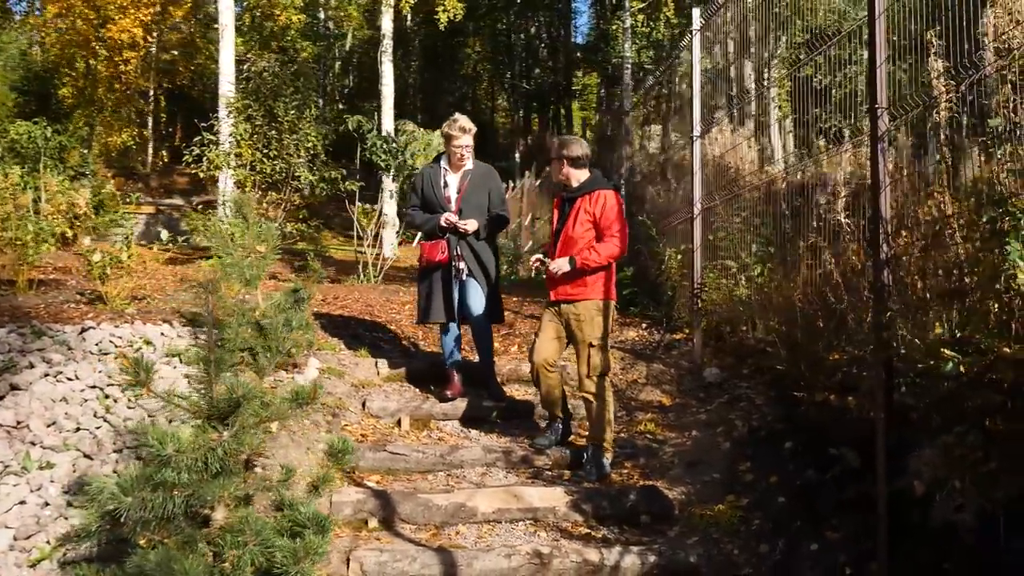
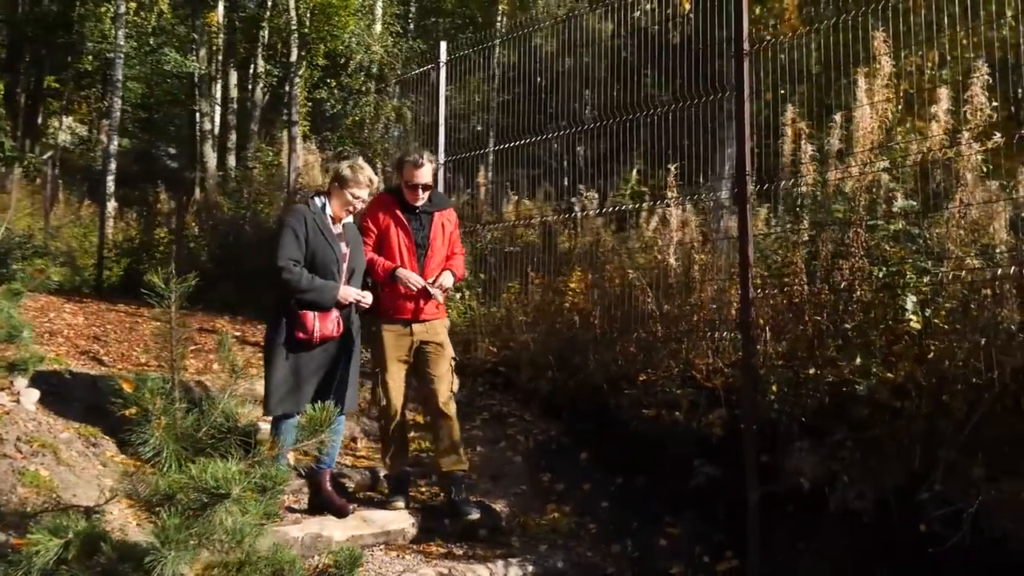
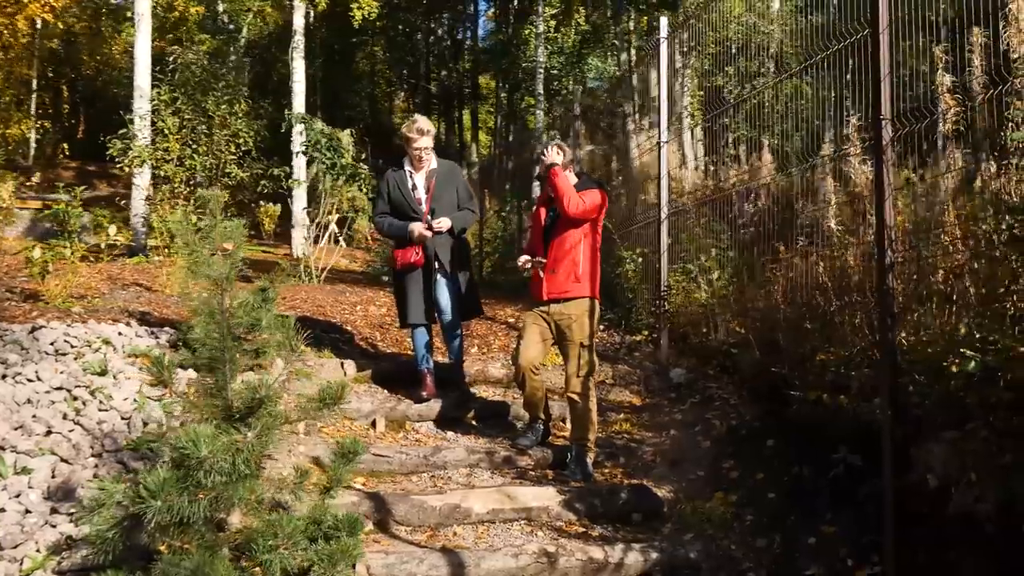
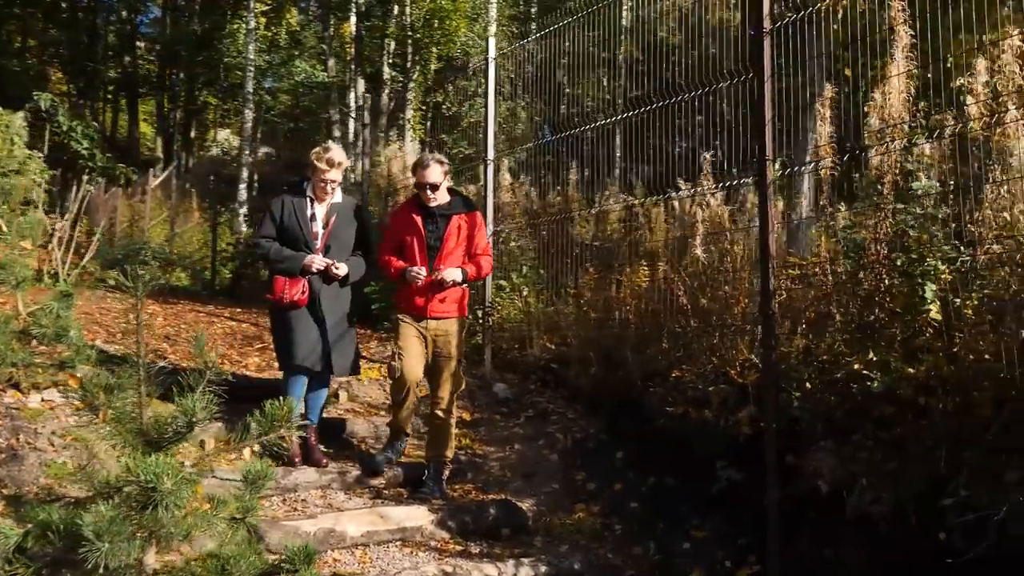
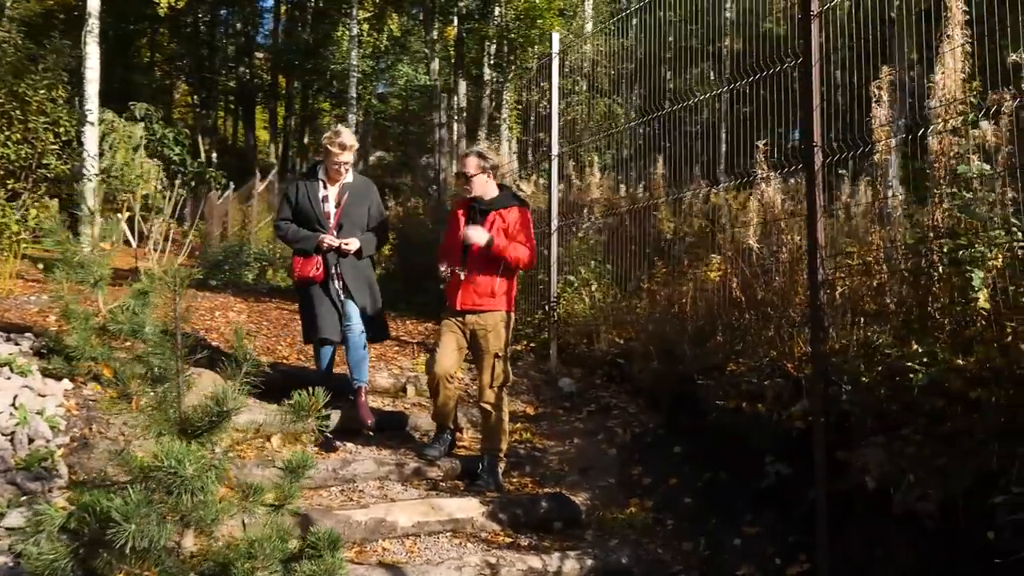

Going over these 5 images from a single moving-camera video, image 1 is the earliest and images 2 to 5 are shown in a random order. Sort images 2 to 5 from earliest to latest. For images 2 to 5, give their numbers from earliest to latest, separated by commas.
3, 5, 4, 2
